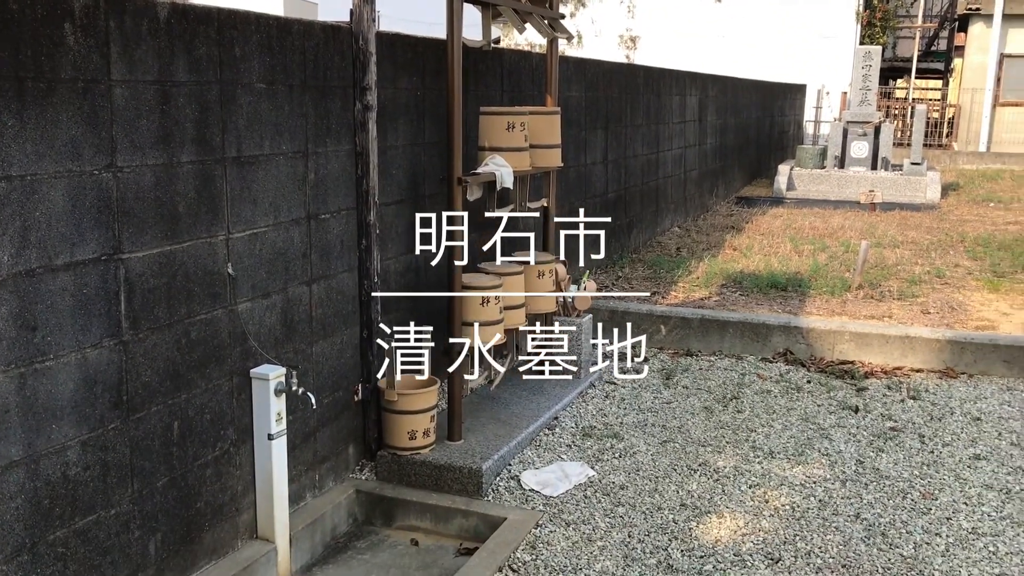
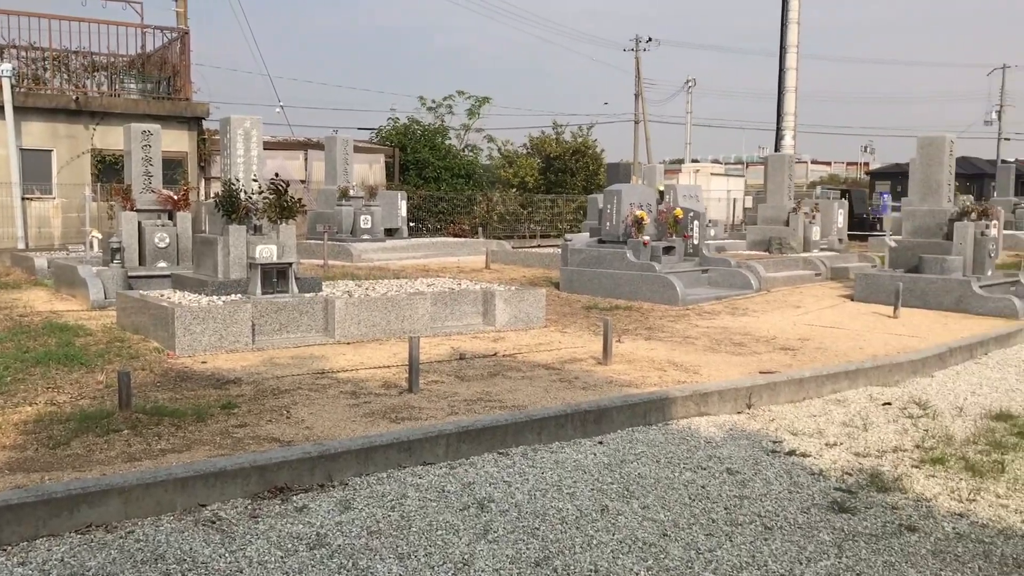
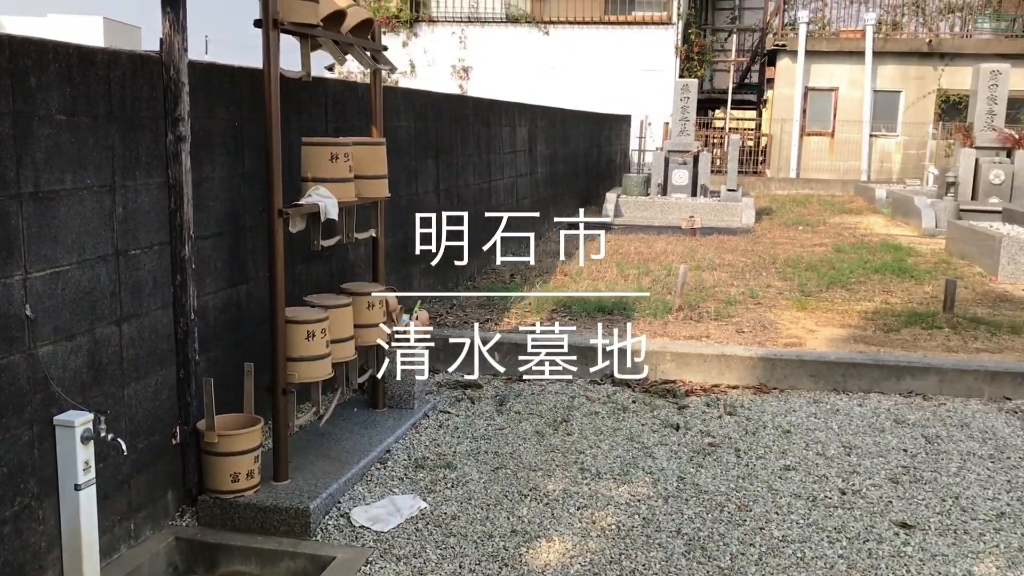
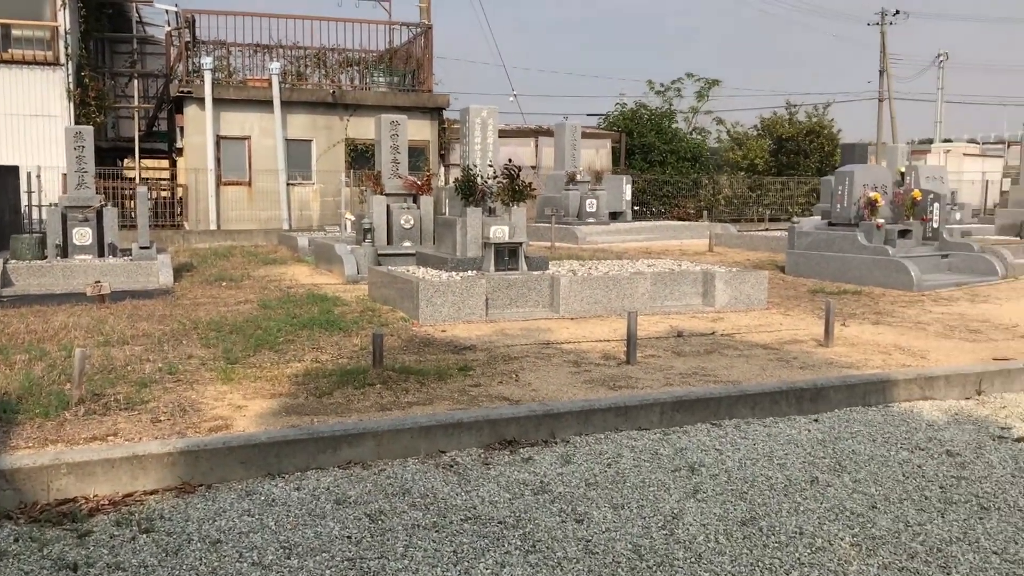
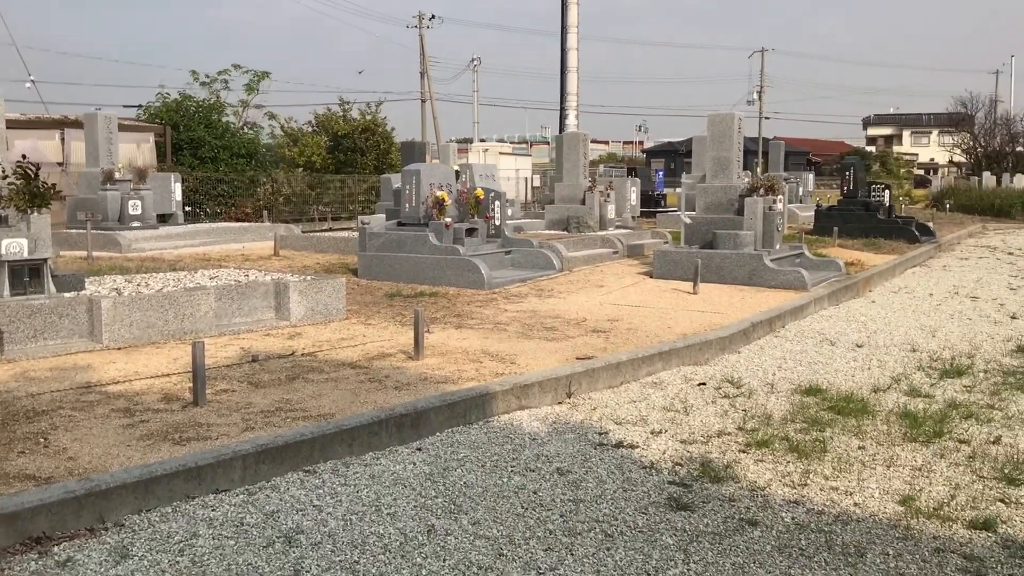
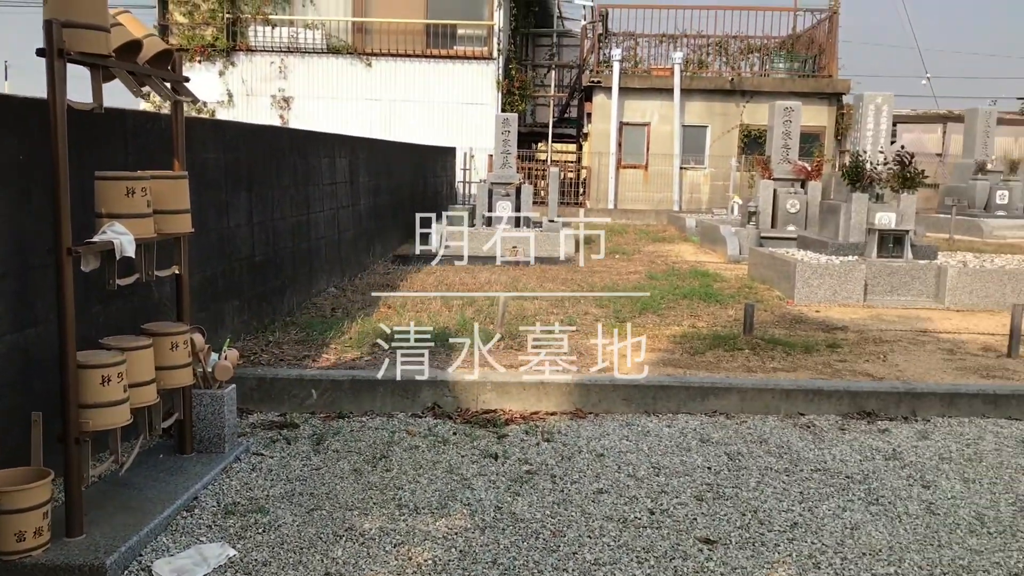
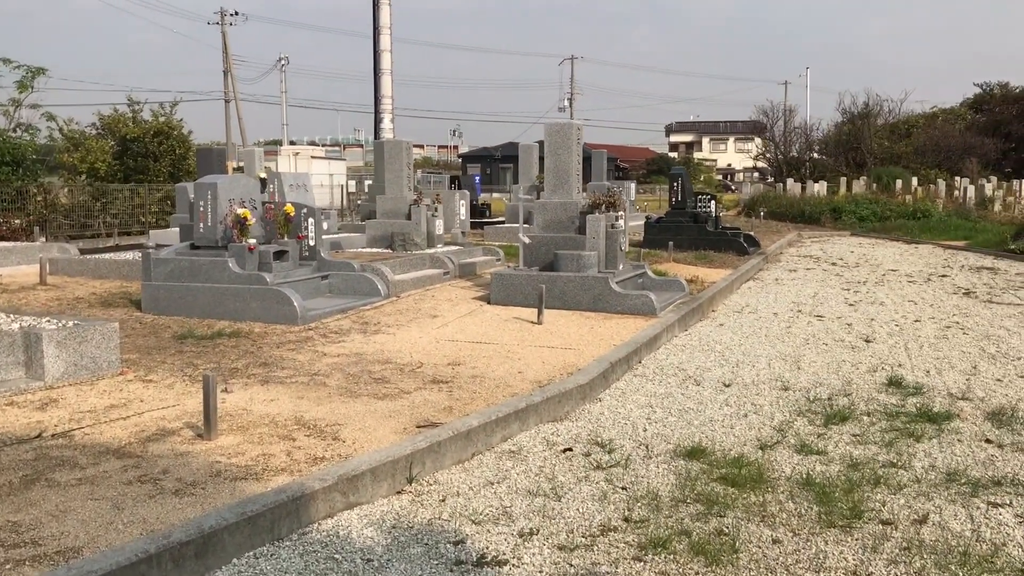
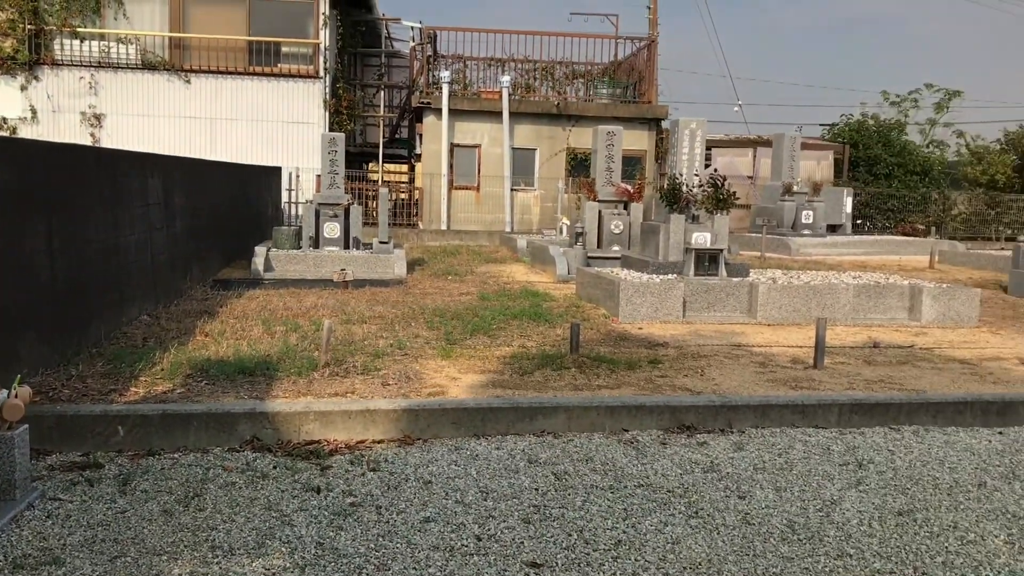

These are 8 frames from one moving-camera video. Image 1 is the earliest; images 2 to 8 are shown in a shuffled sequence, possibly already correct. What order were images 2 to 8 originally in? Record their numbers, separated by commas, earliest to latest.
3, 6, 8, 4, 2, 5, 7
